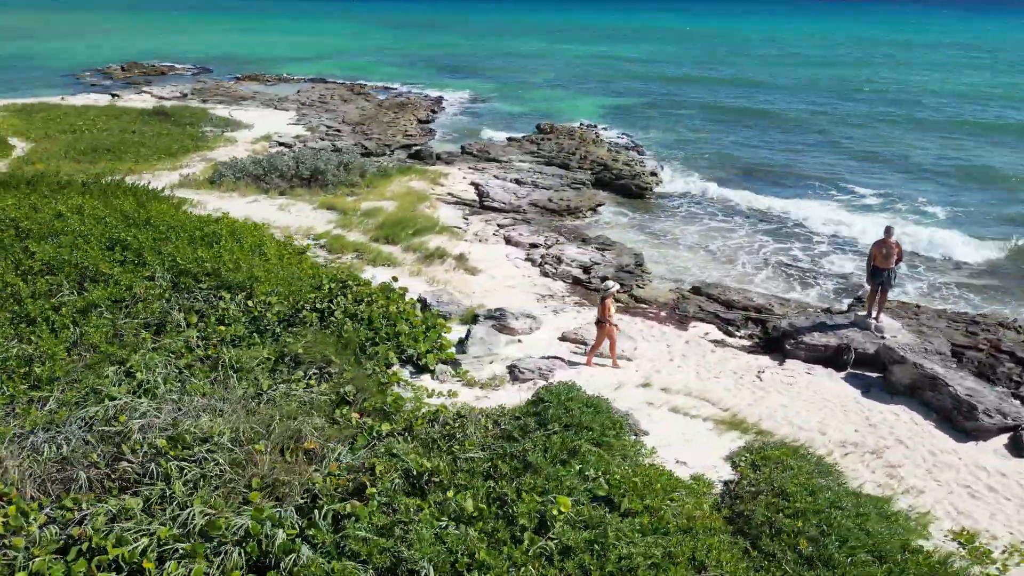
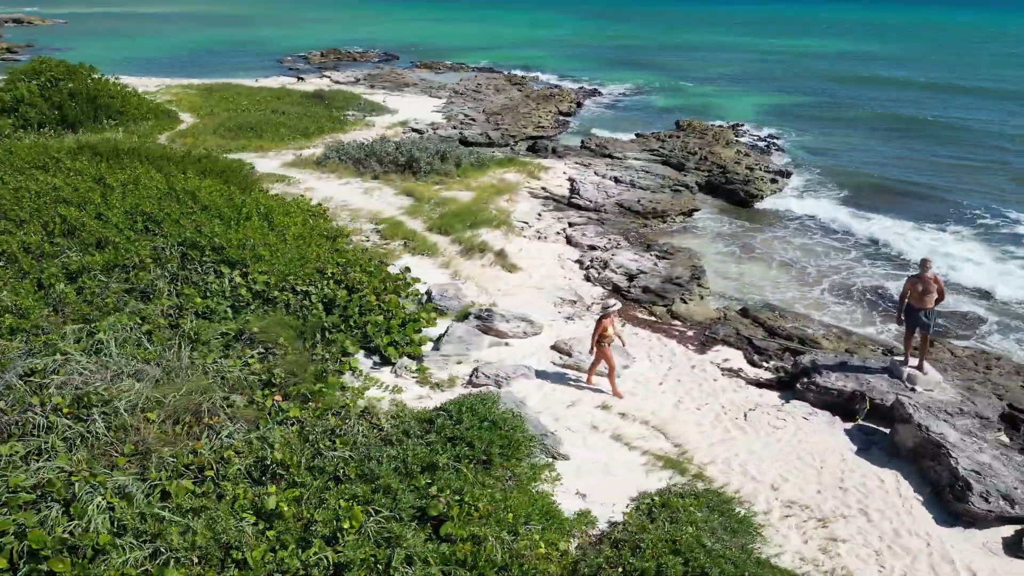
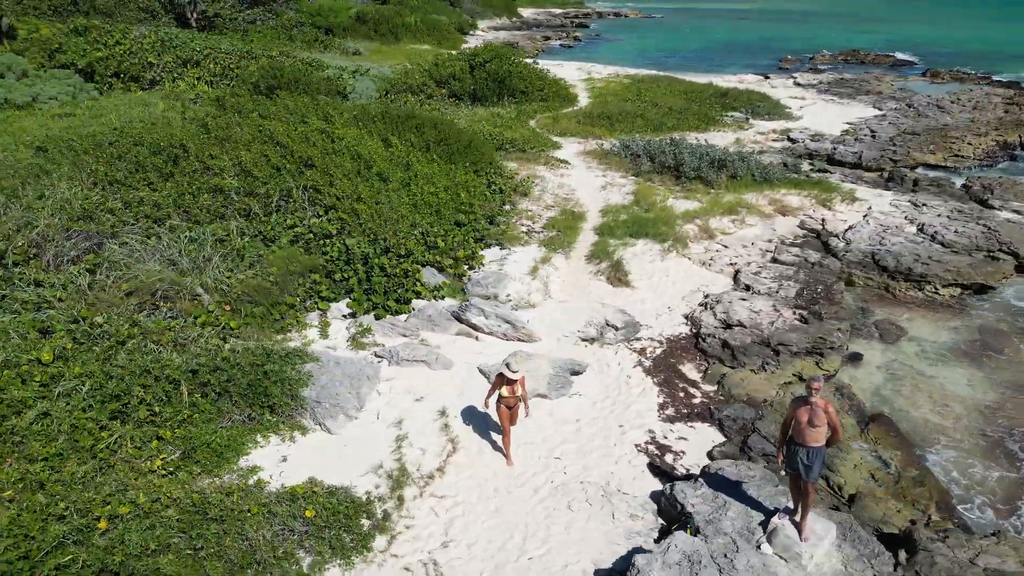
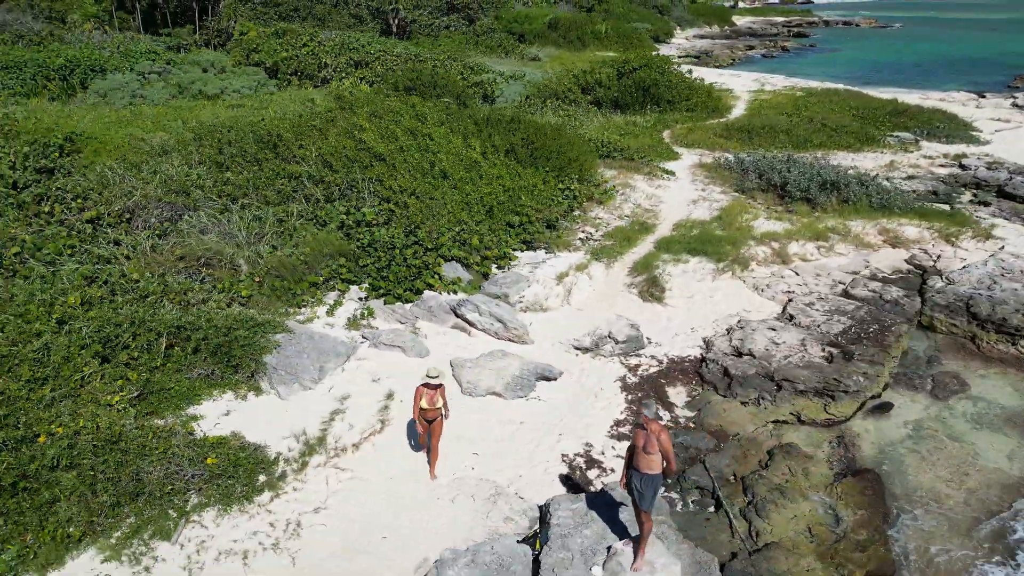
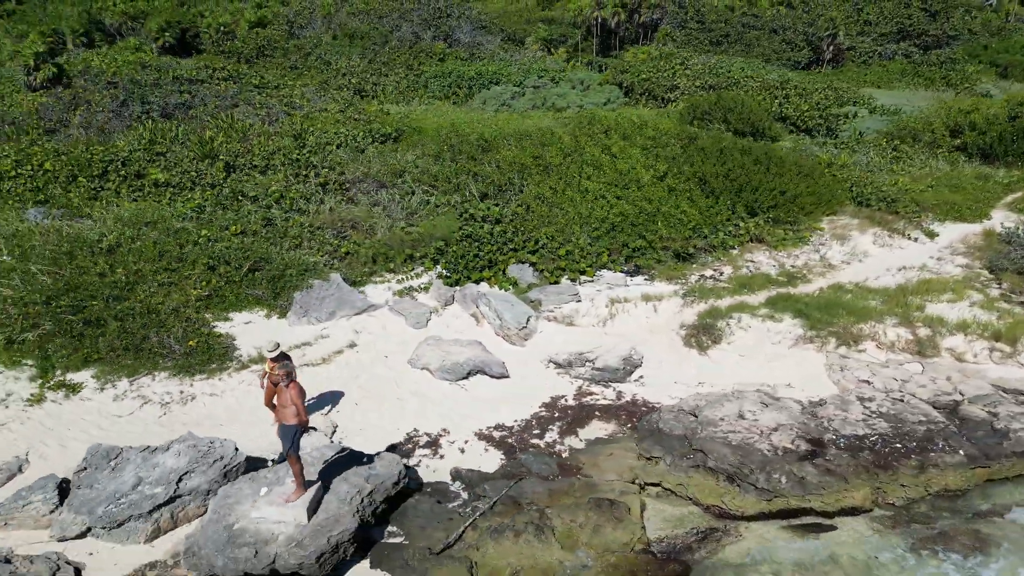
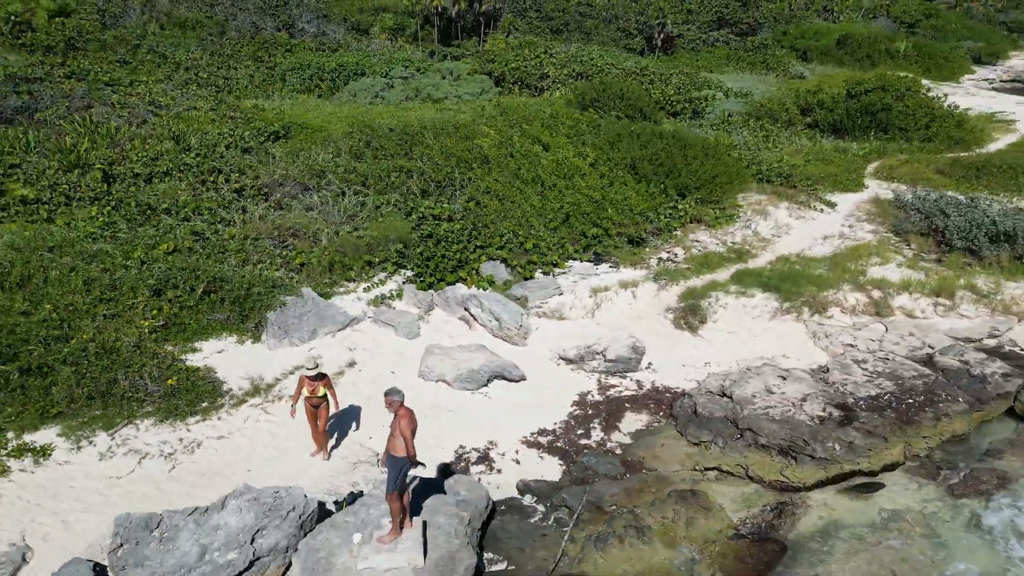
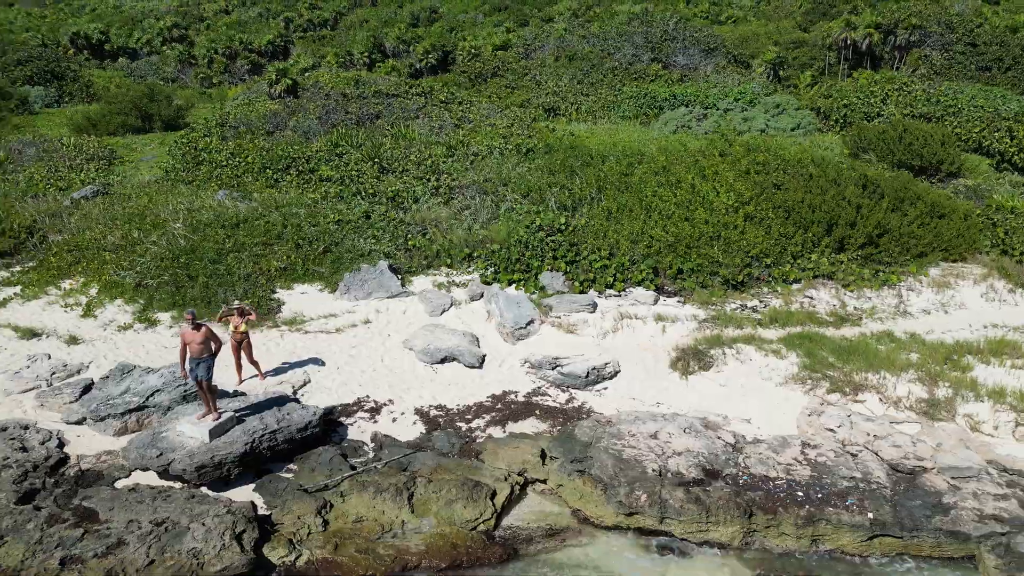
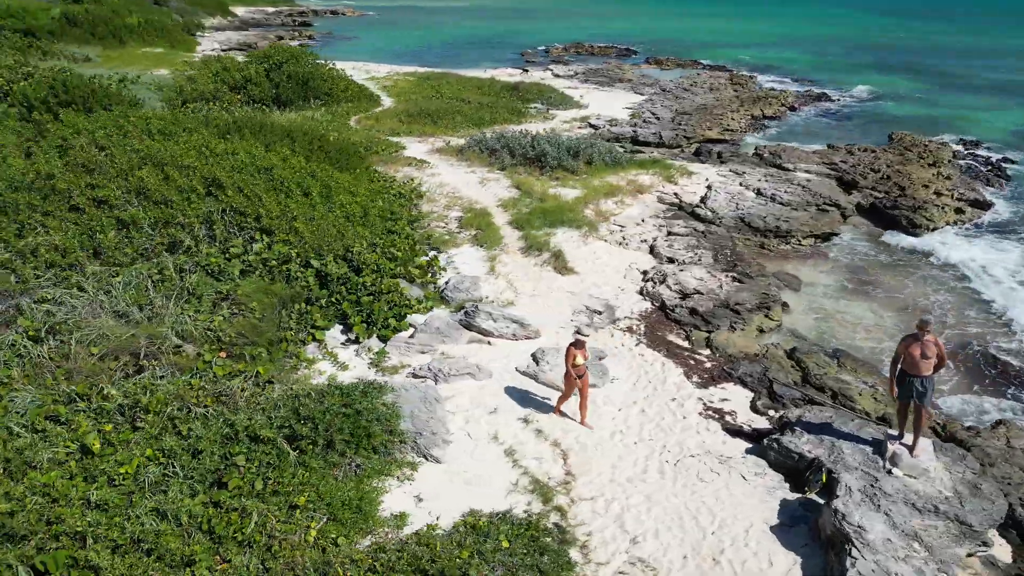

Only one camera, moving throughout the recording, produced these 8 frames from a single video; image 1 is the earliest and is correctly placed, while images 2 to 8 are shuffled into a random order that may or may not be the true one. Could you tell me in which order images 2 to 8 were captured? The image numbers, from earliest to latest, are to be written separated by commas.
2, 8, 3, 4, 6, 5, 7
